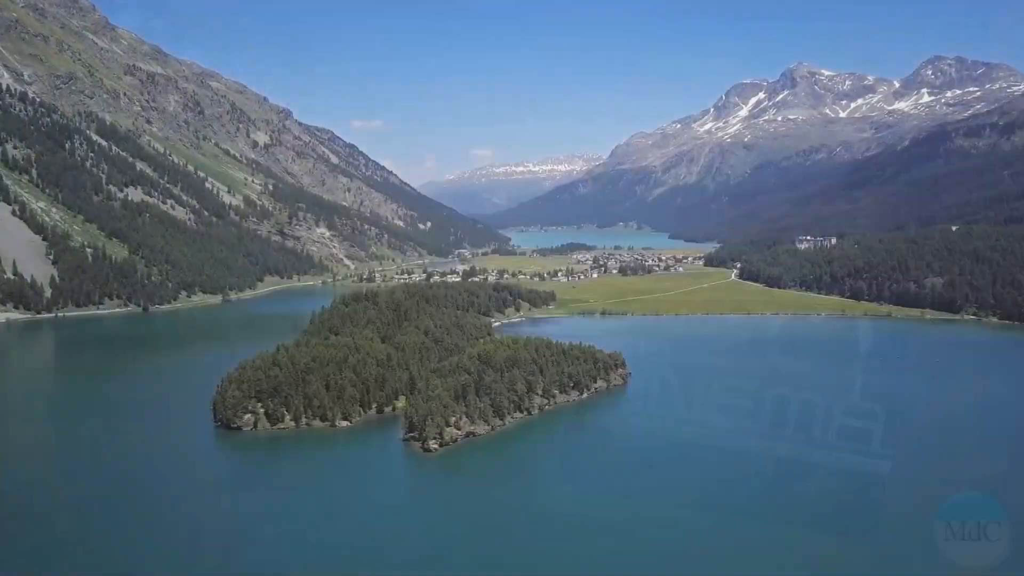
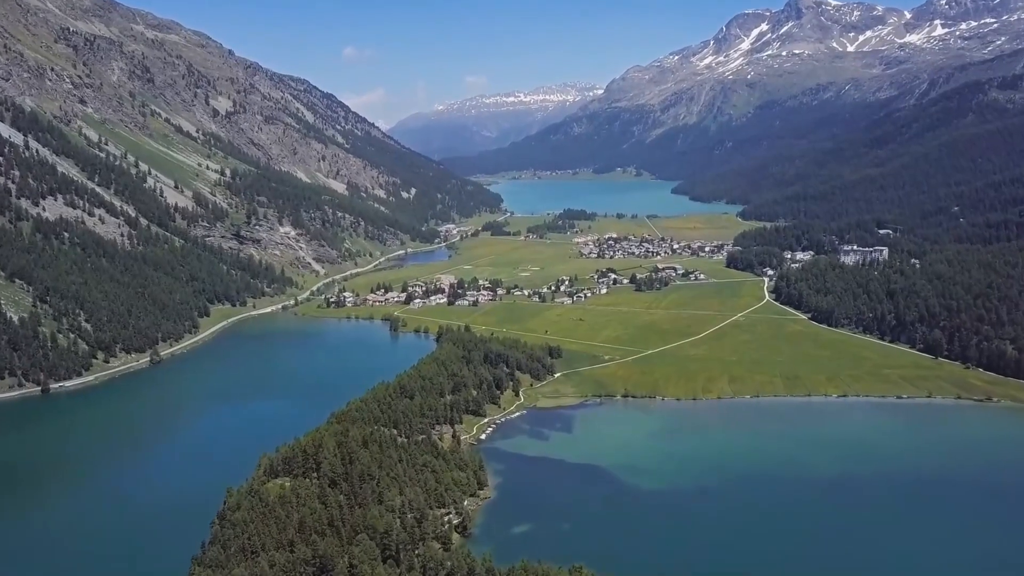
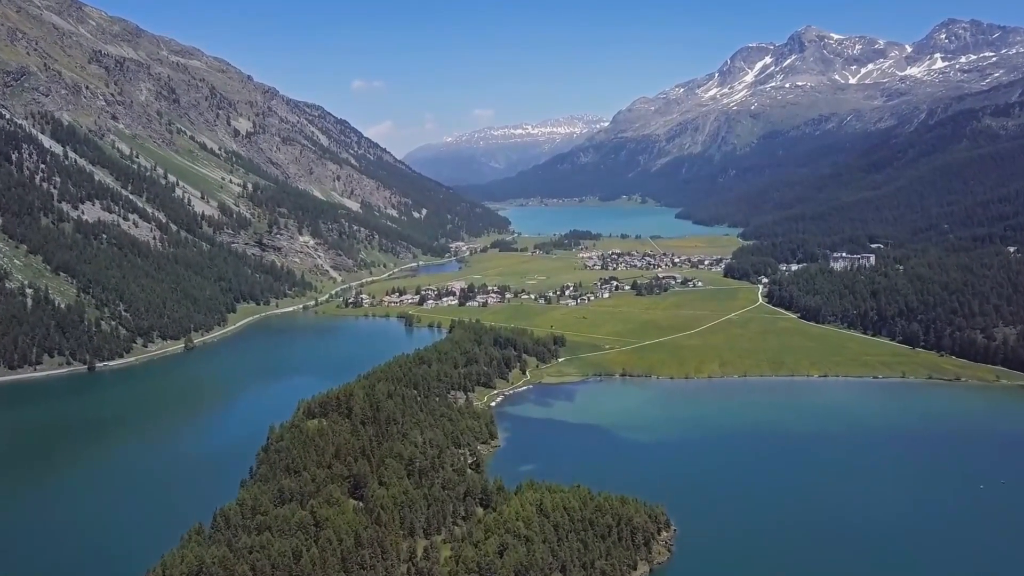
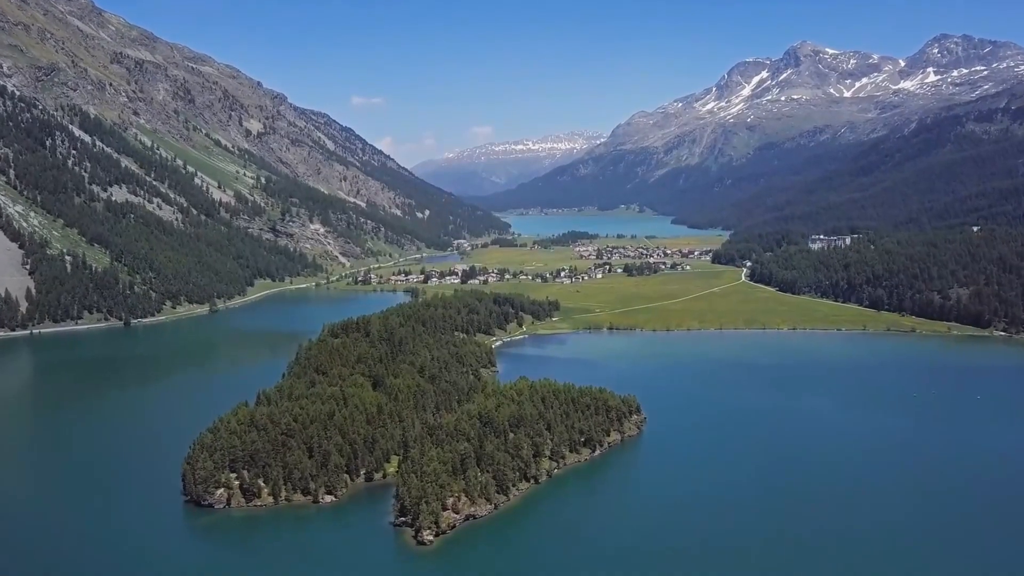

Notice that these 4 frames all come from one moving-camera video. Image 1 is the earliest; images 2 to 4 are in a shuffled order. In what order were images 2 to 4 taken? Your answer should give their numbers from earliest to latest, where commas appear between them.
4, 3, 2
